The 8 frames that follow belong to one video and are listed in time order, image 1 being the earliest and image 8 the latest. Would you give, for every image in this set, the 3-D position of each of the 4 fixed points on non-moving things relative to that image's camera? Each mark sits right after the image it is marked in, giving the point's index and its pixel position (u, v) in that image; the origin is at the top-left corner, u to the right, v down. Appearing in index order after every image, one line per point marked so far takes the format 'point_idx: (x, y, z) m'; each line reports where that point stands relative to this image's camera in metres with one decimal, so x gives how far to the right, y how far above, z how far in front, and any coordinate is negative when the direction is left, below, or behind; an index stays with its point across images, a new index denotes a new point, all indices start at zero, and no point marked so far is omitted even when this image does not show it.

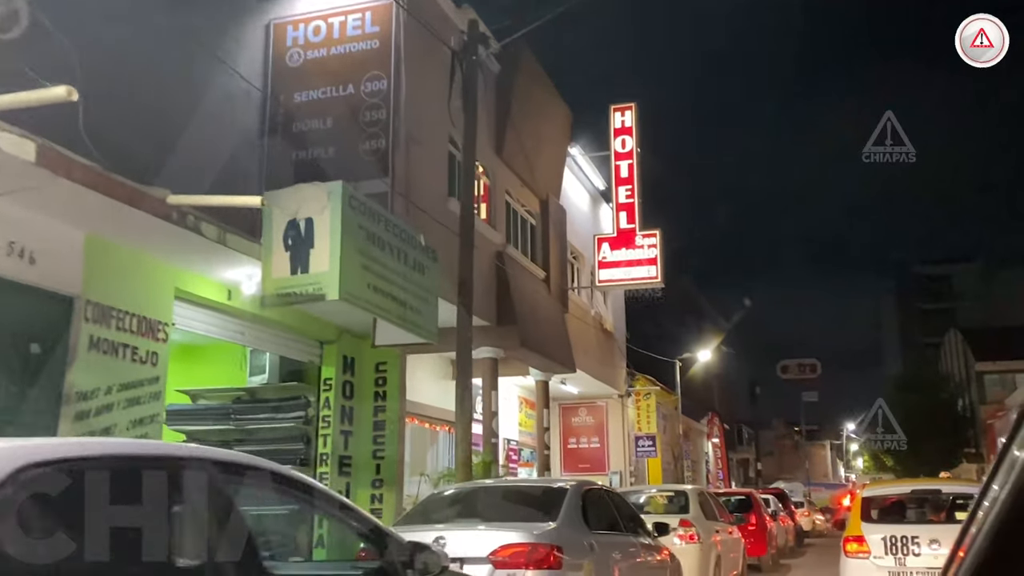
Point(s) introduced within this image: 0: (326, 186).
0: (-1.9, +1.0, +8.5) m
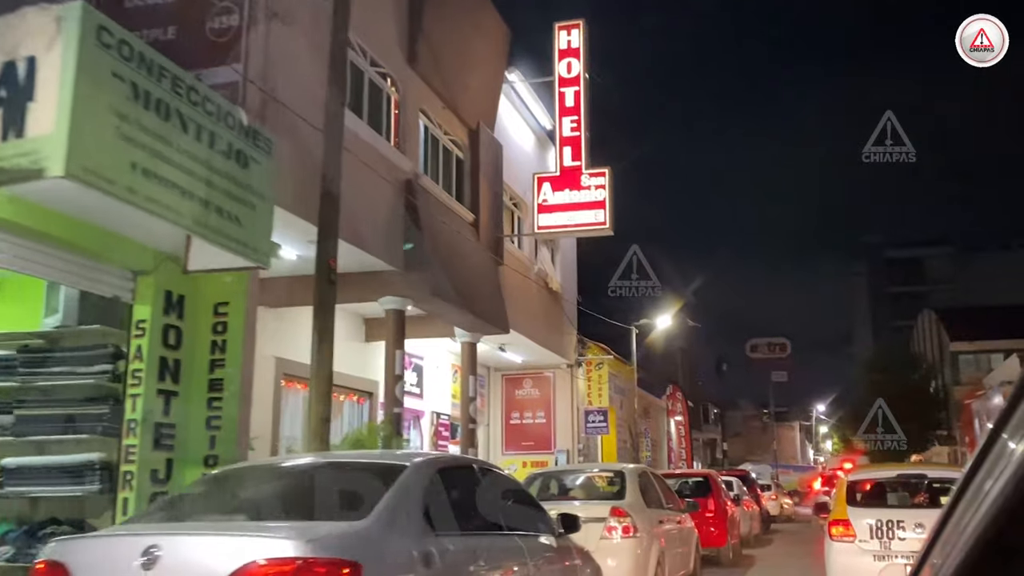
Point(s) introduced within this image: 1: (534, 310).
0: (-3.0, +1.9, +5.6) m
1: (+0.5, -0.5, +18.8) m
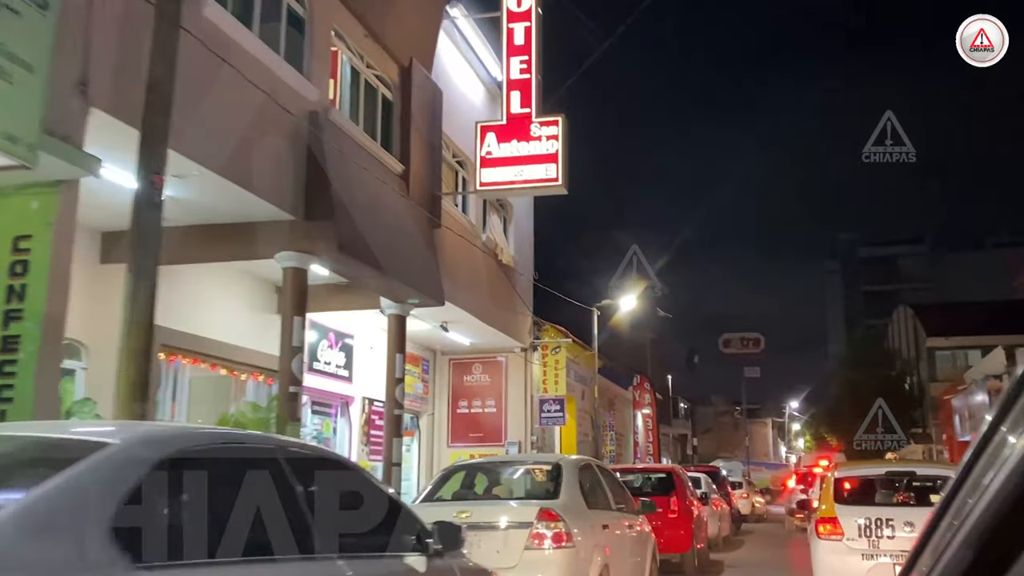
0: (-3.7, +2.4, +3.4) m
1: (-0.7, +0.1, +16.6) m
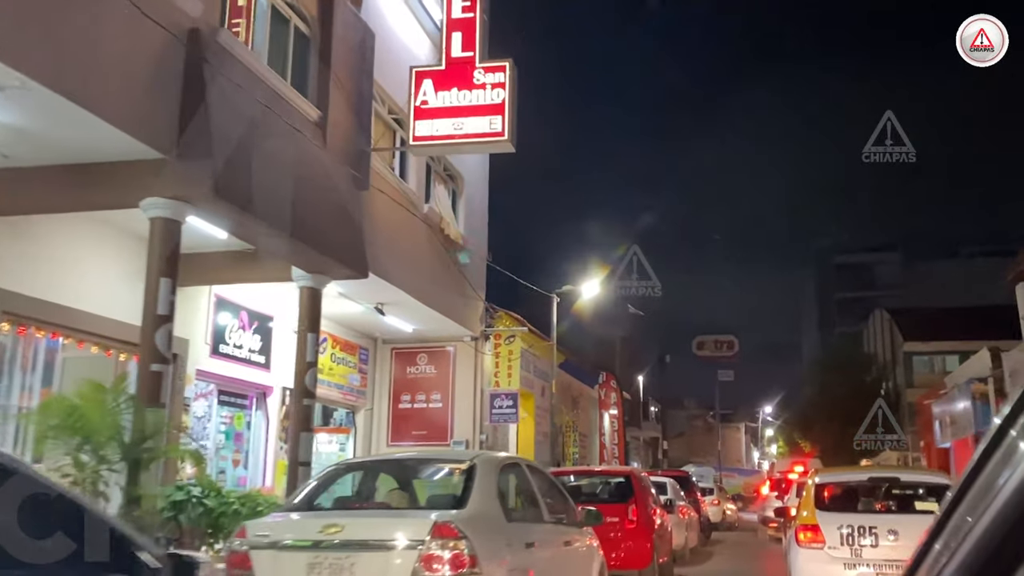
0: (-4.3, +2.9, +1.3) m
1: (-1.6, +0.5, +14.6) m
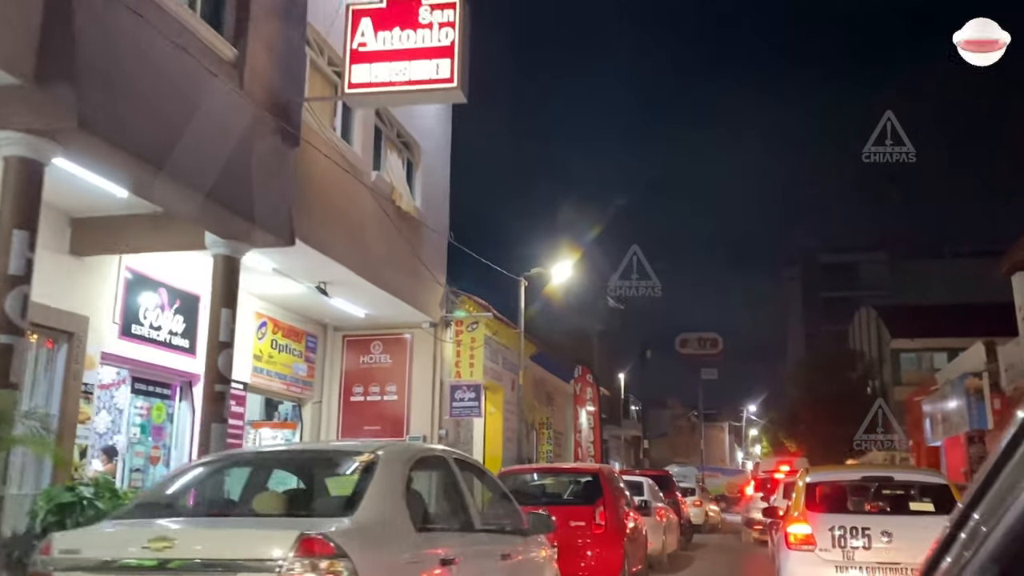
0: (-4.7, +3.3, -0.3) m
1: (-2.3, +0.9, +13.1) m
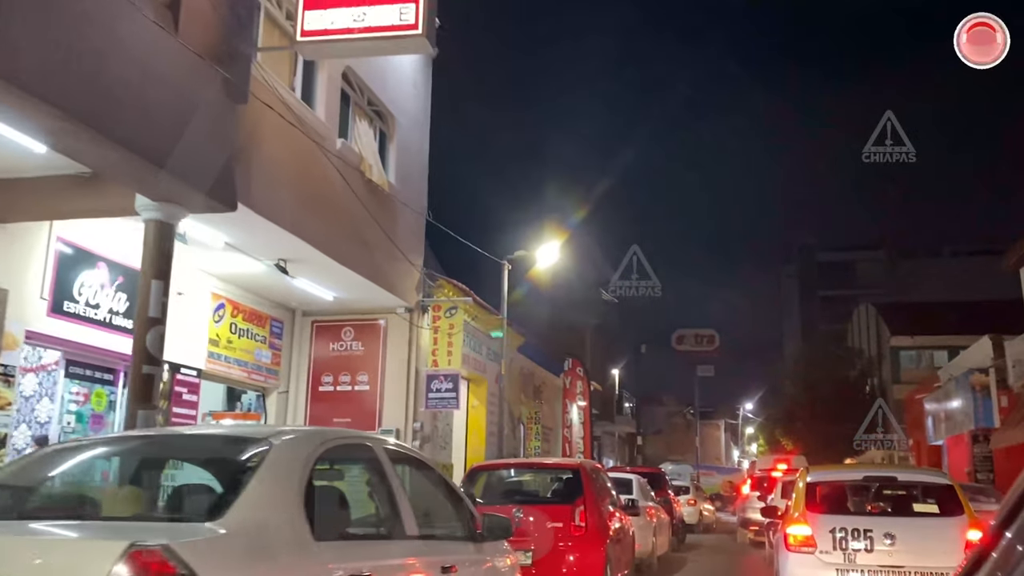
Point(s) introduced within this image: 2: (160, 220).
0: (-5.0, +3.6, -1.4) m
1: (-2.6, +1.2, +12.0) m
2: (-3.6, +0.7, +8.9) m
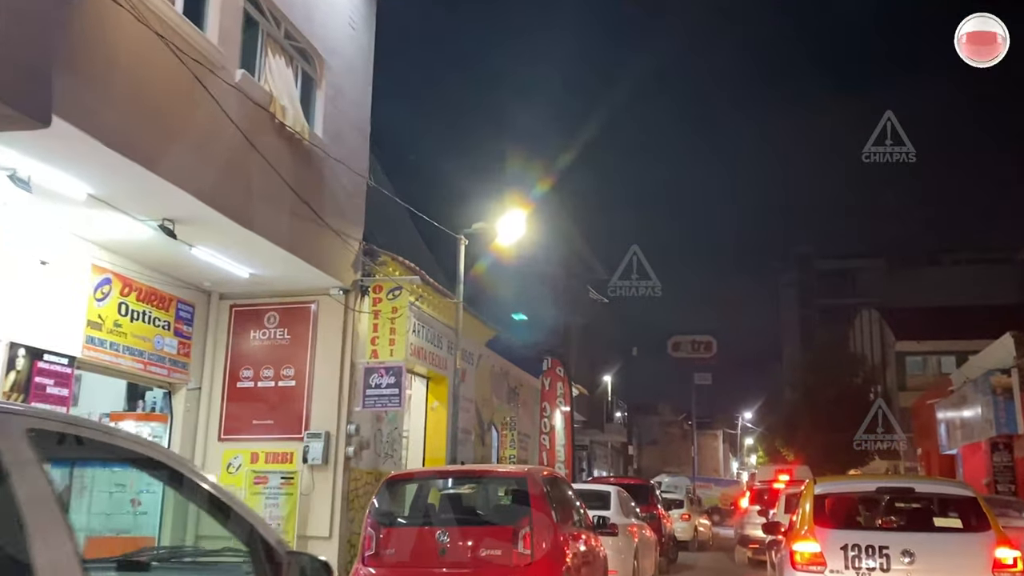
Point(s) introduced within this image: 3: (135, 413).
0: (-5.7, +4.2, -3.7) m
1: (-3.3, +1.6, +9.6) m
2: (-4.3, +1.2, +6.6) m
3: (-5.3, -1.8, +12.1) m
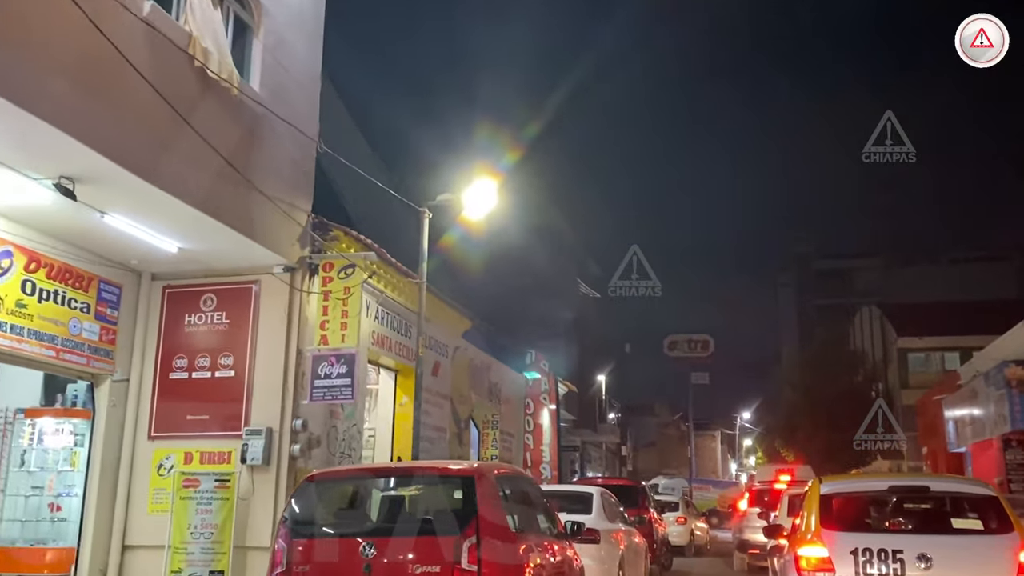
0: (-6.1, +4.5, -5.2) m
1: (-3.7, +1.9, +8.1) m
2: (-4.8, +1.5, +5.1) m
3: (-5.7, -1.5, +10.6) m
